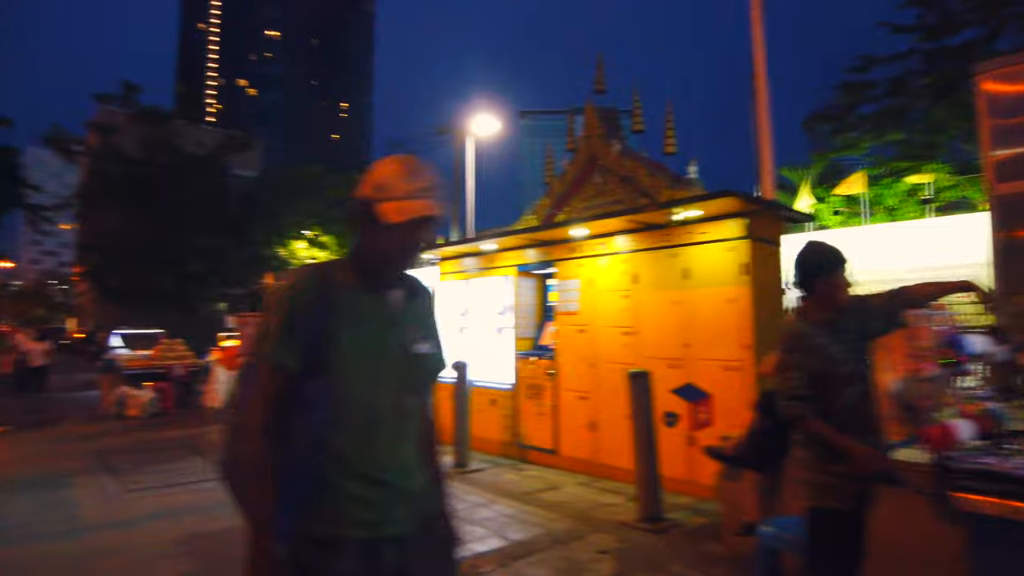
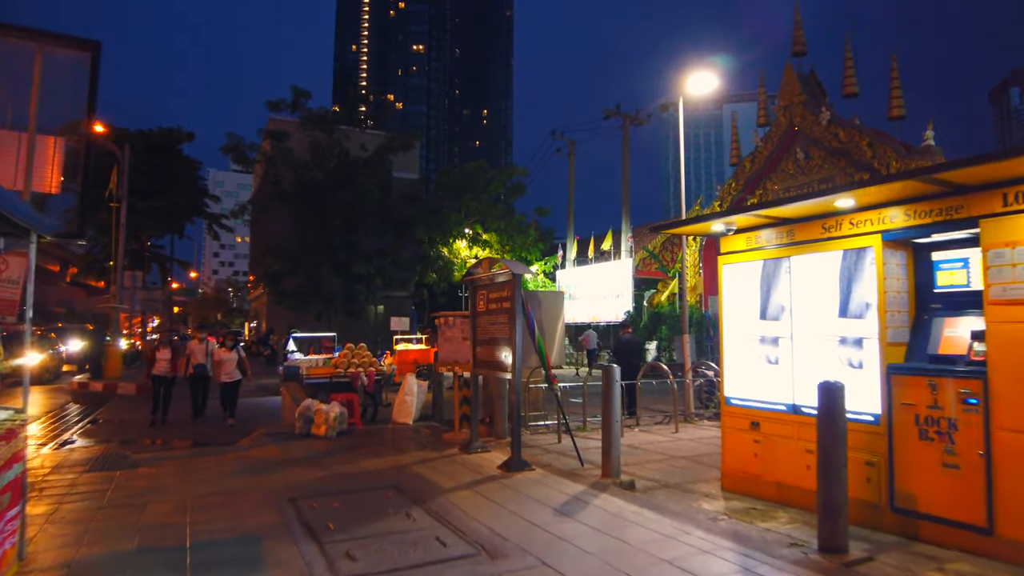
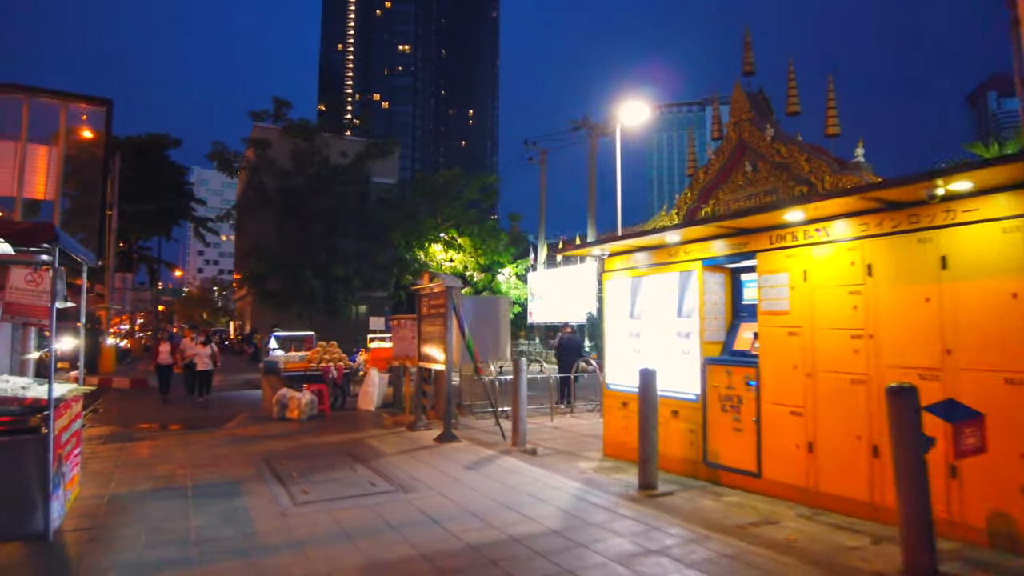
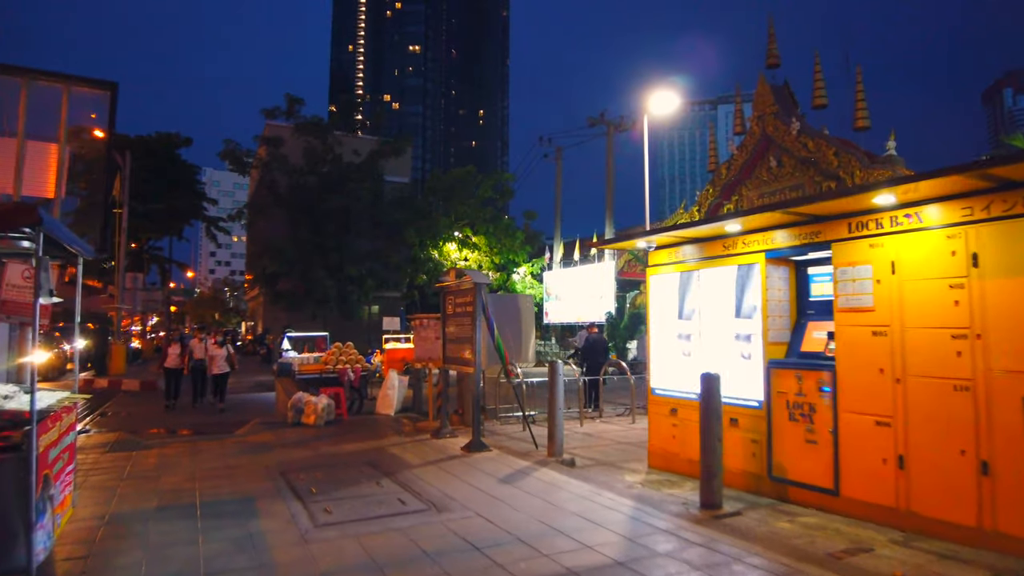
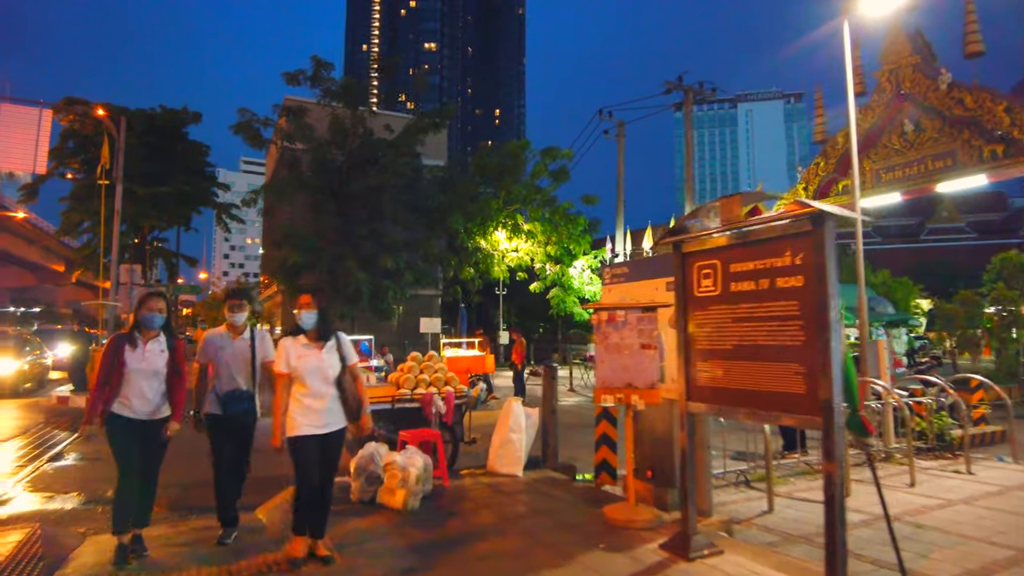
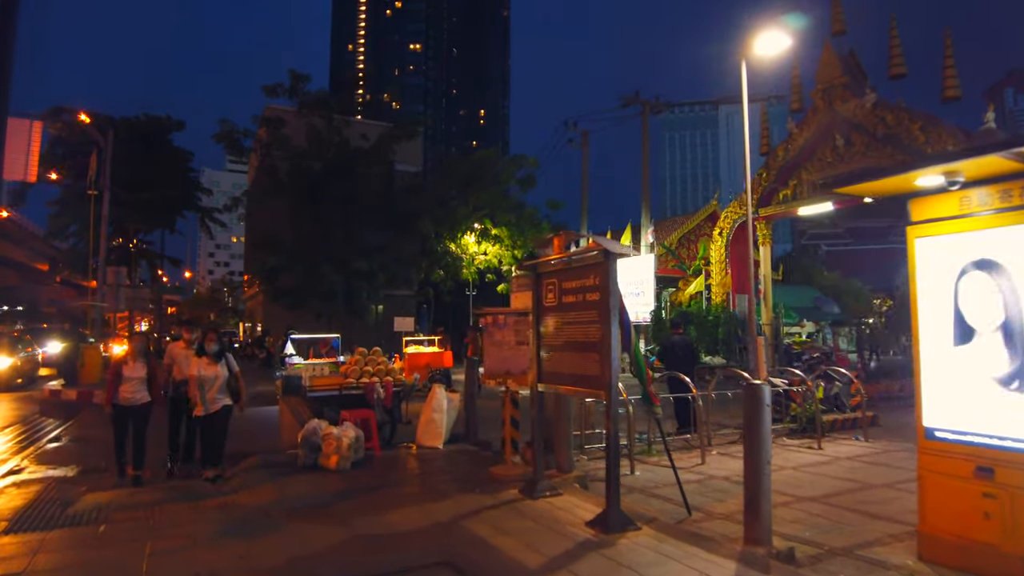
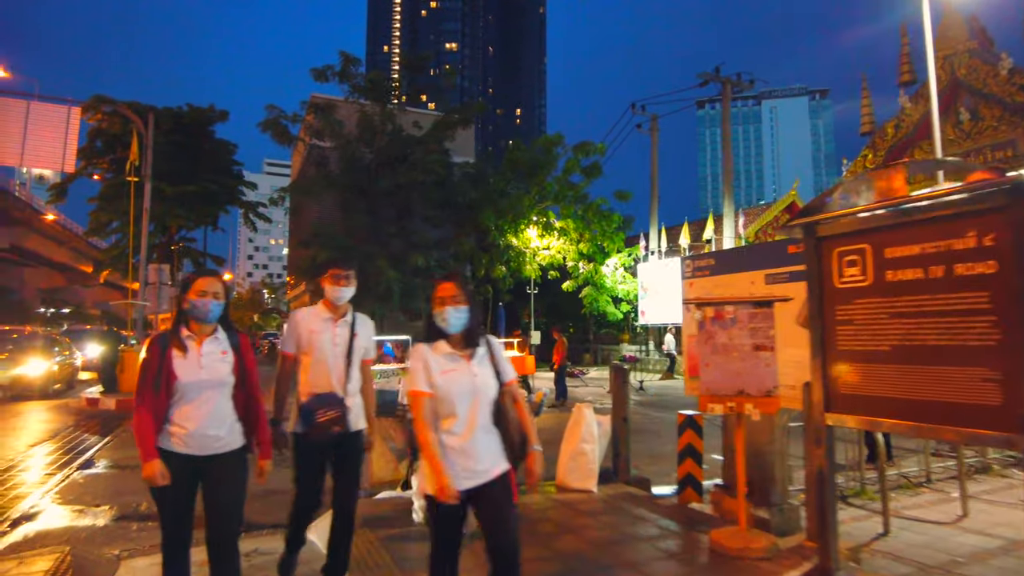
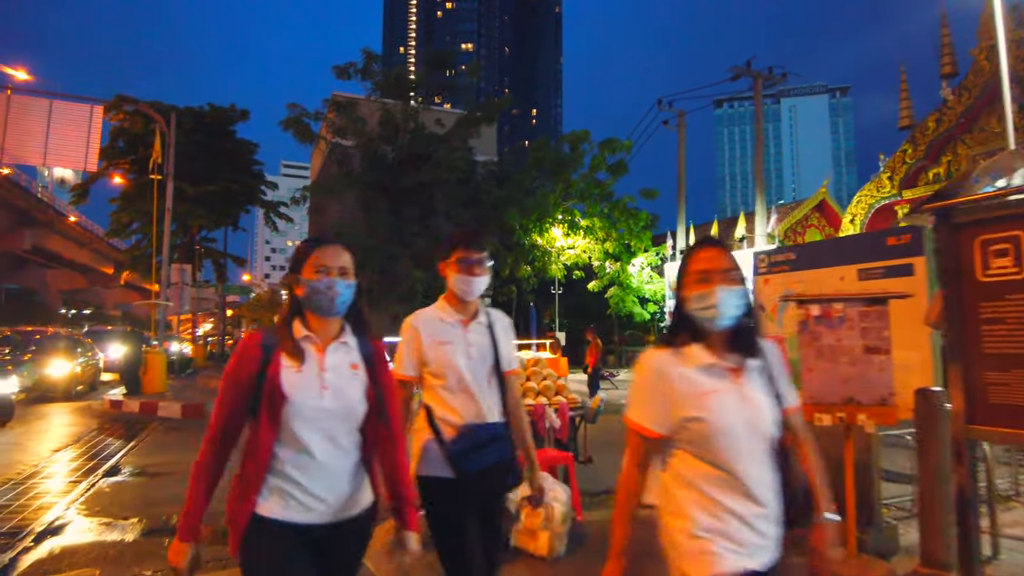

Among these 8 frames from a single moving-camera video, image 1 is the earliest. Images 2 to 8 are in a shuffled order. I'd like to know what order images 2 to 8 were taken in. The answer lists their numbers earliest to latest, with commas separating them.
3, 4, 2, 6, 5, 7, 8
